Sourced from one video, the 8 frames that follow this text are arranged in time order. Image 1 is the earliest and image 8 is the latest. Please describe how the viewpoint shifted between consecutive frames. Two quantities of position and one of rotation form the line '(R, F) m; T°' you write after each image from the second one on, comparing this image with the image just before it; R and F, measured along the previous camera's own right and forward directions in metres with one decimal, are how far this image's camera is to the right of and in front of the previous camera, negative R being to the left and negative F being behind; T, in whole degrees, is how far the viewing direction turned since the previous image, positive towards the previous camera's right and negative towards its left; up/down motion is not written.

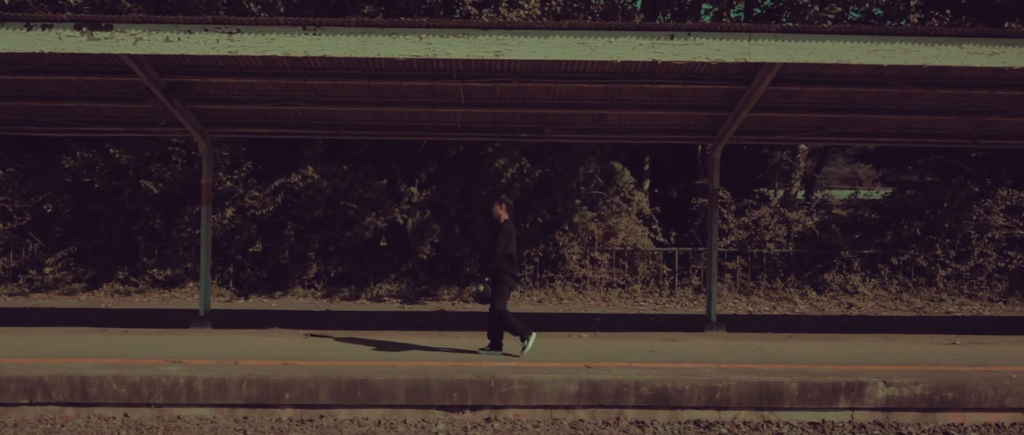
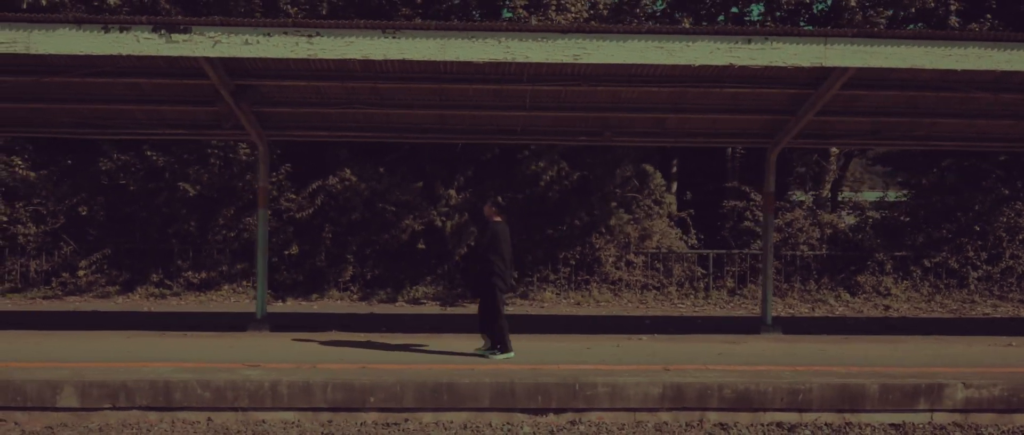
(-0.8, 0.0) m; +1°
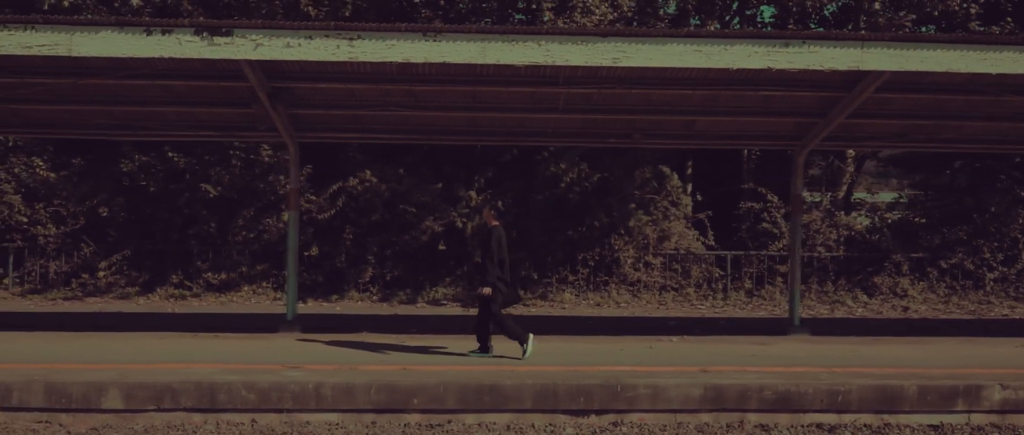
(-0.4, 0.0) m; 0°
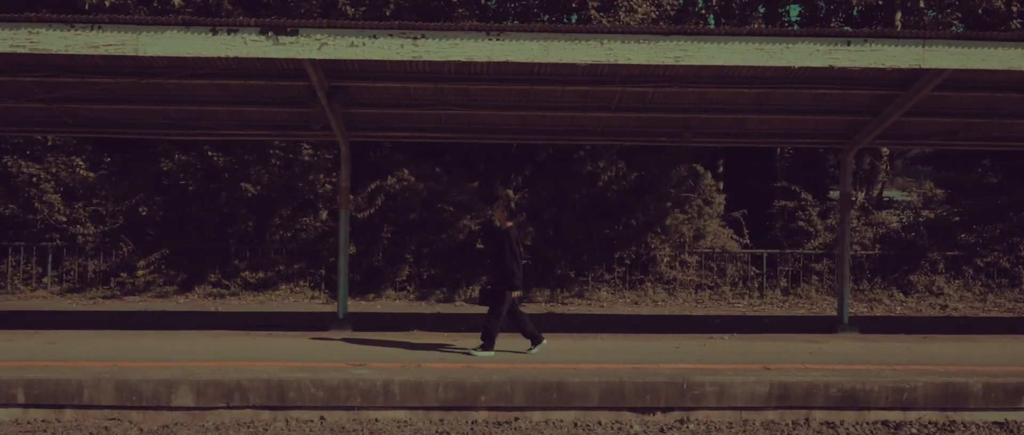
(-0.5, 0.0) m; 0°
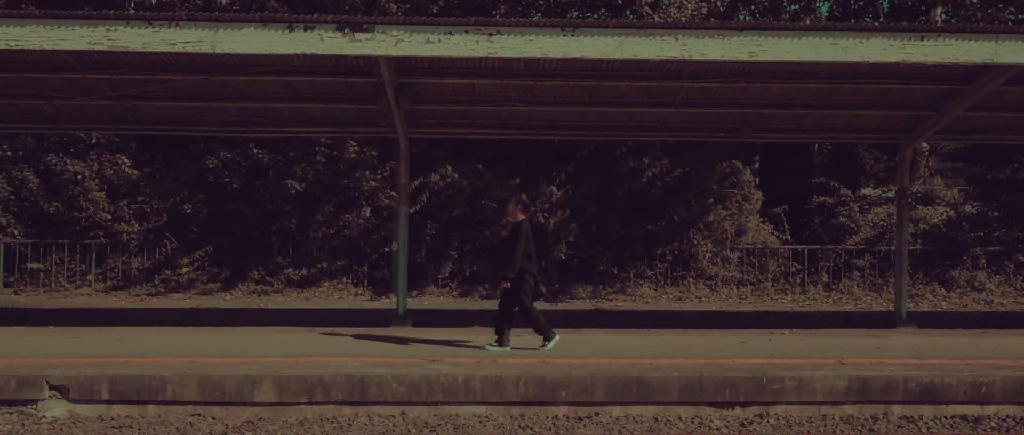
(-0.7, 0.0) m; 0°
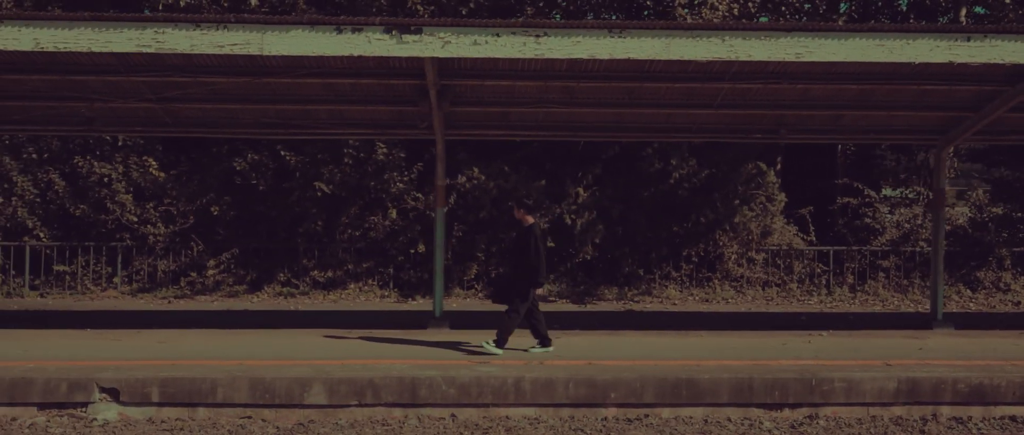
(-0.4, 0.0) m; 0°
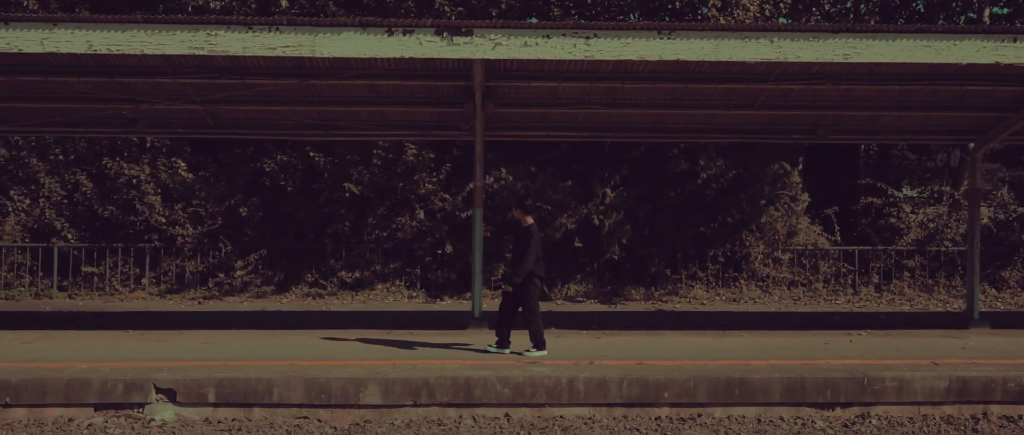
(-0.5, 0.0) m; 0°
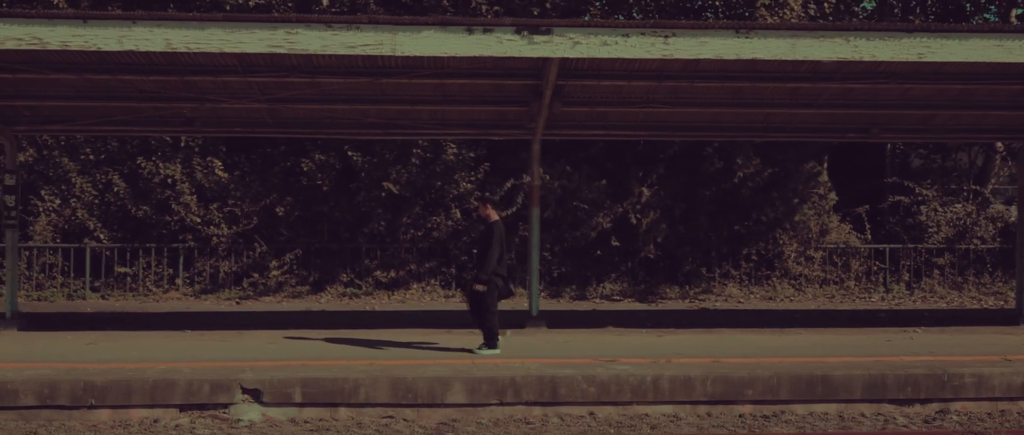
(-0.9, 0.0) m; +1°
